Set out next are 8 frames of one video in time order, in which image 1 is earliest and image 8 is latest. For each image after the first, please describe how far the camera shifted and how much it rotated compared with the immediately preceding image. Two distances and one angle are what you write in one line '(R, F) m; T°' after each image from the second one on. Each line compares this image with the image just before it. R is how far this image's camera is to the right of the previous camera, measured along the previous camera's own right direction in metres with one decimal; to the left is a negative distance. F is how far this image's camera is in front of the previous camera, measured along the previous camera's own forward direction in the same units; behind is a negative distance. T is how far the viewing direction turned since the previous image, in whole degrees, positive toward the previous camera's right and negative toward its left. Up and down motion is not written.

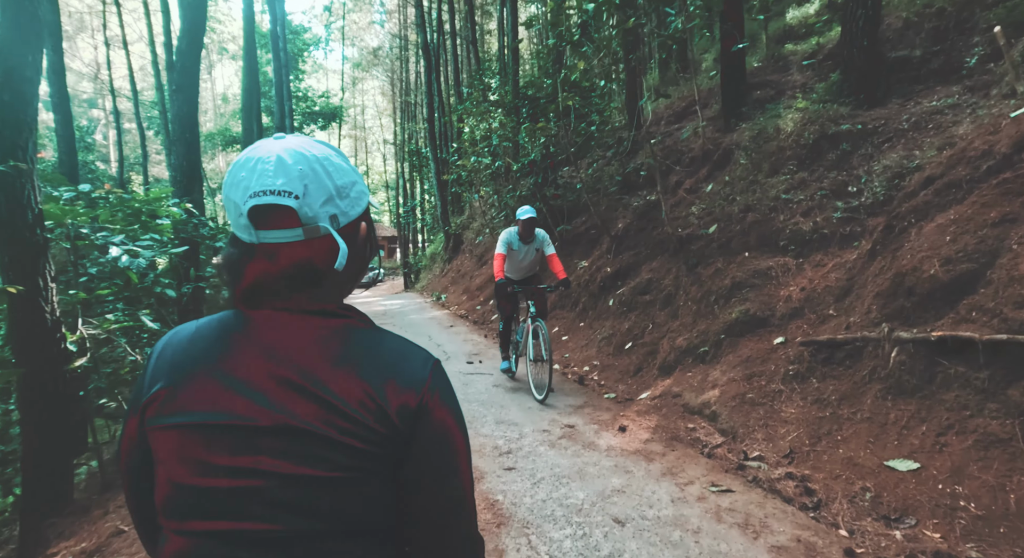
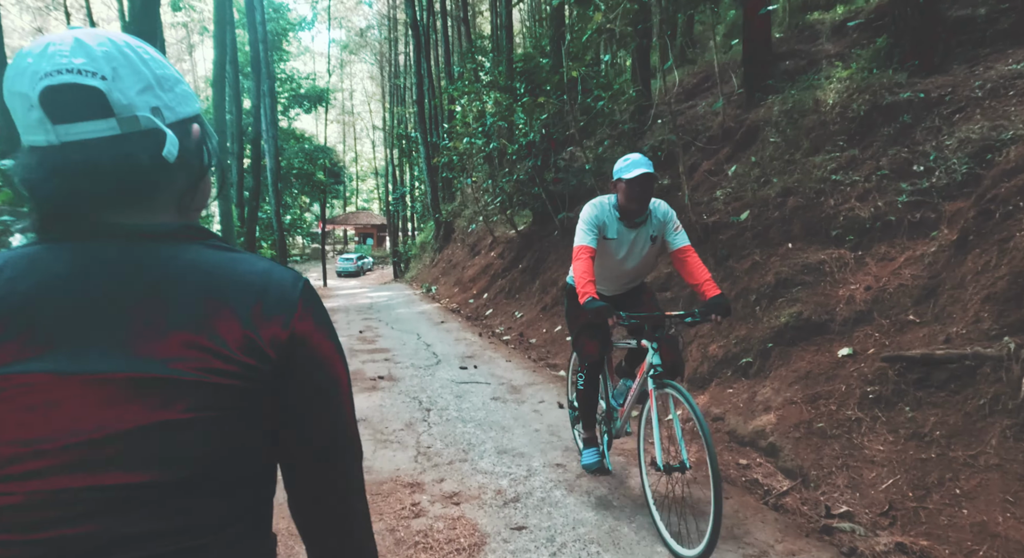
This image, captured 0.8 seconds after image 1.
(-0.1, +0.8) m; +1°
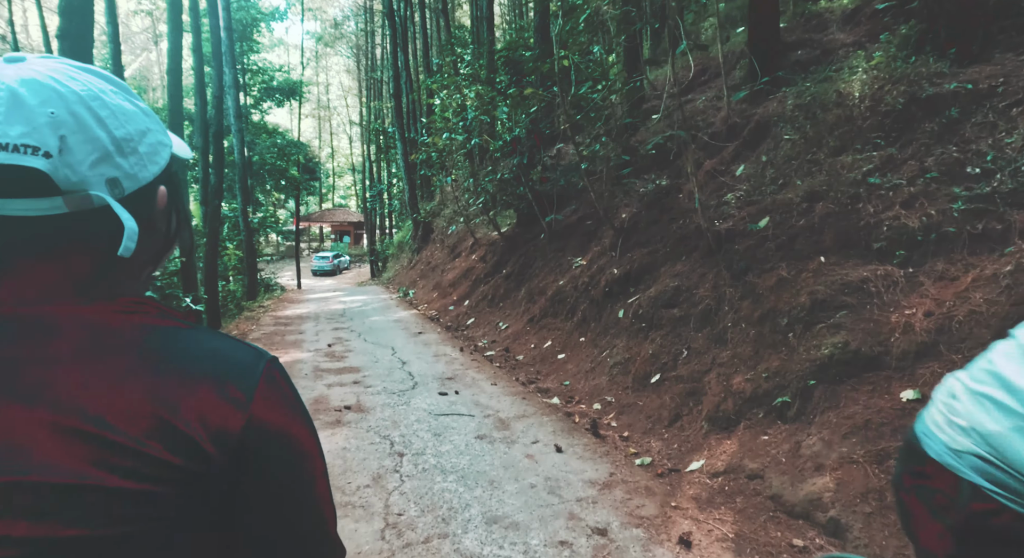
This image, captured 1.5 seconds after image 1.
(-0.1, +0.7) m; +2°
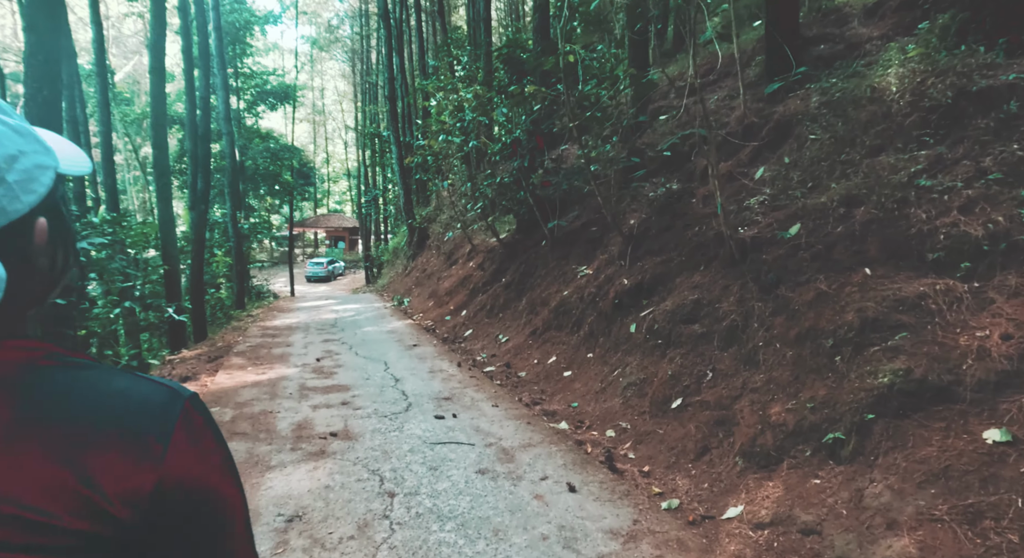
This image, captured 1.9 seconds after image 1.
(-0.1, +0.5) m; 0°
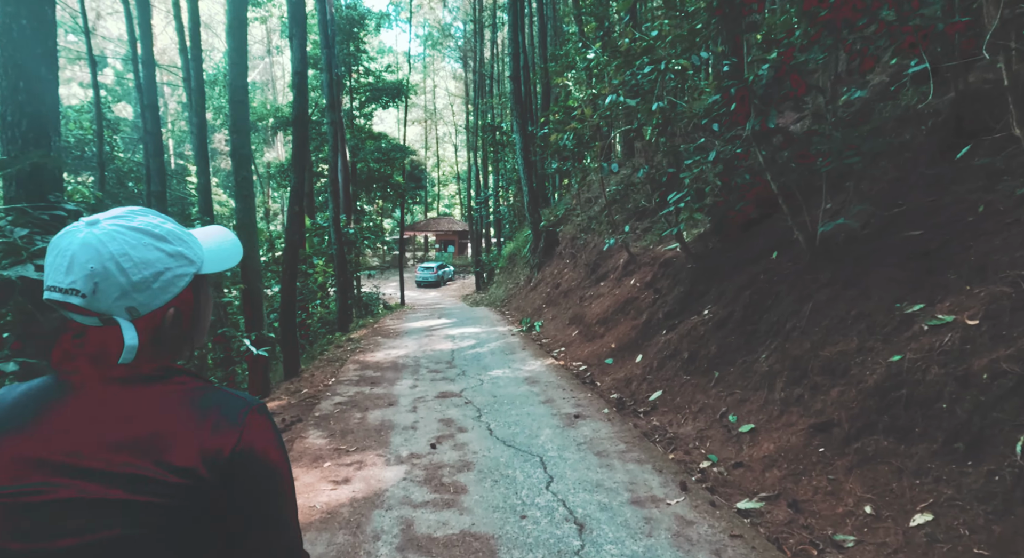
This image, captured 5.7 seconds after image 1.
(-1.1, +3.0) m; -10°
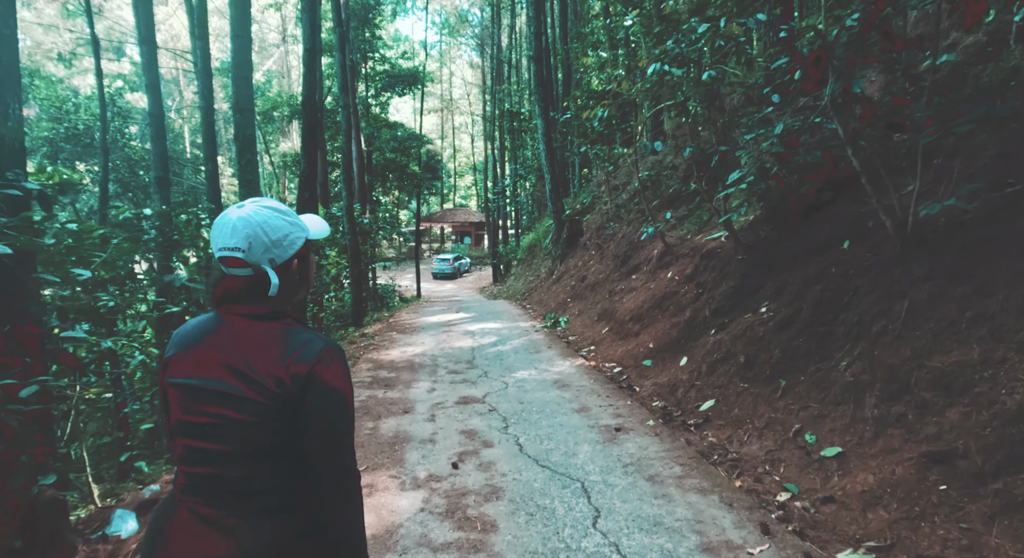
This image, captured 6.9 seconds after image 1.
(-0.1, +0.7) m; -2°
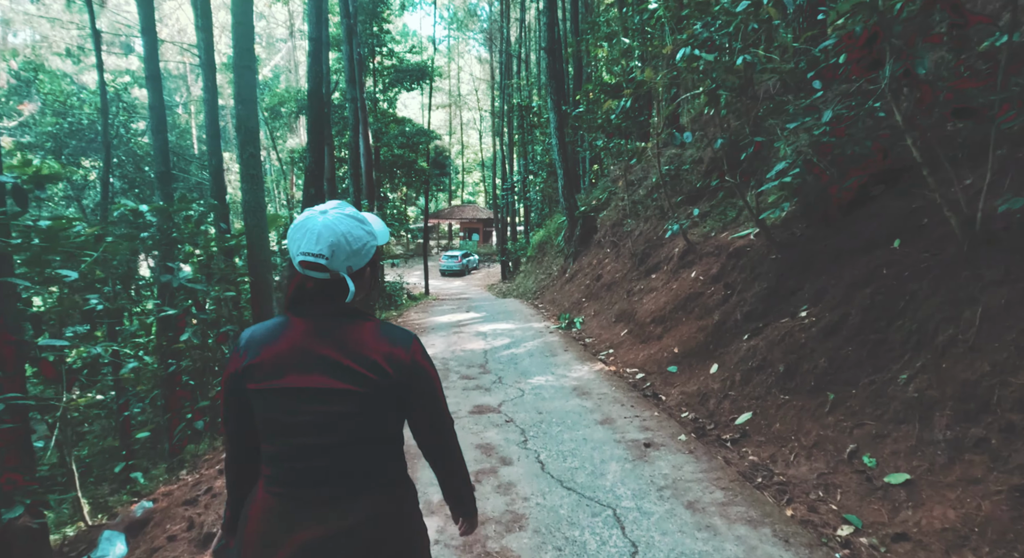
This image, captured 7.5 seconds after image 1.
(-0.1, +0.4) m; -1°
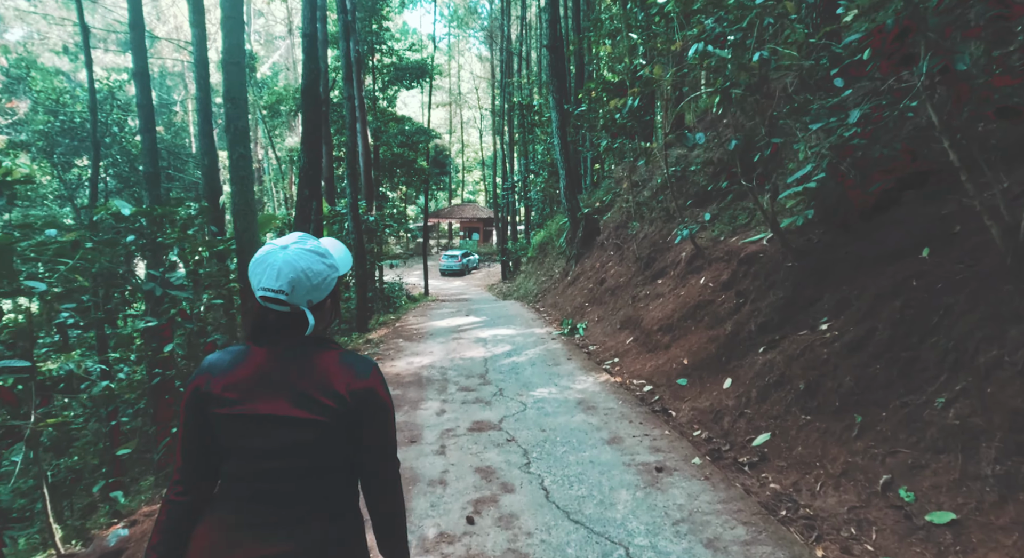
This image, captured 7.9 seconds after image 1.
(0.0, +0.3) m; 0°
